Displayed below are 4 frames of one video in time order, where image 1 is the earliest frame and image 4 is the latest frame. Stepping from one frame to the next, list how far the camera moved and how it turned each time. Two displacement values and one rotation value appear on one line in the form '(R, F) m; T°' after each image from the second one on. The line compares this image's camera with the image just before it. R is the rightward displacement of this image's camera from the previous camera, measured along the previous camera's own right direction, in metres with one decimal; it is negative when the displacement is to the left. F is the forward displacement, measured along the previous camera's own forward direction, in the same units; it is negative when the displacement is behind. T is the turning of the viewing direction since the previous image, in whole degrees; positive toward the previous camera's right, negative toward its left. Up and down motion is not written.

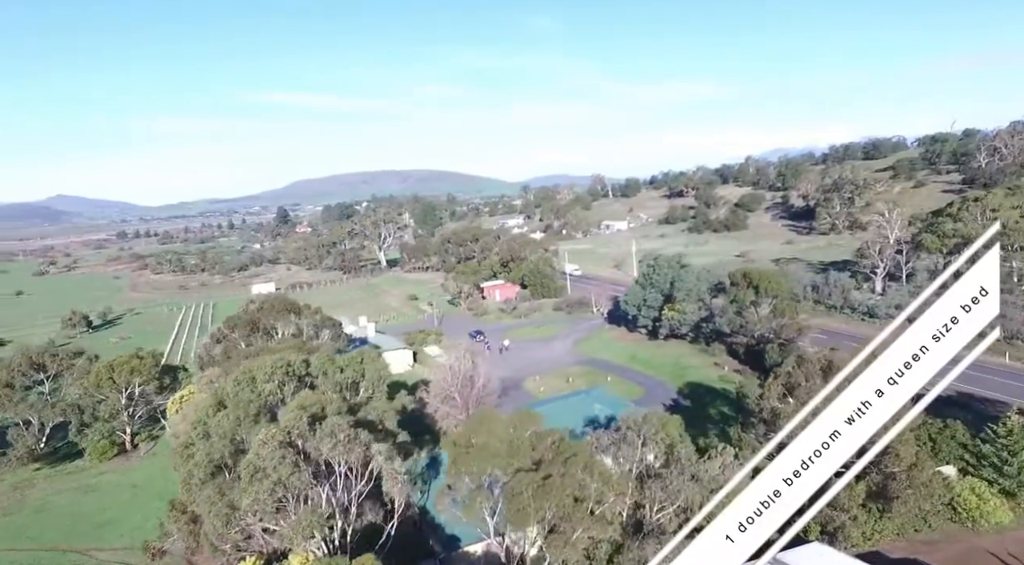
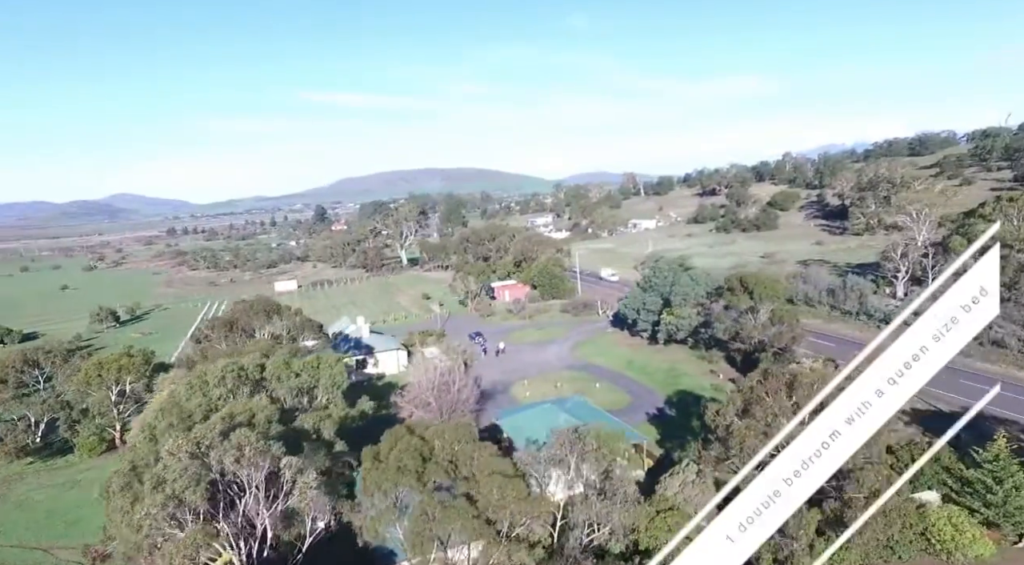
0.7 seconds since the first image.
(+3.3, +0.9) m; -4°
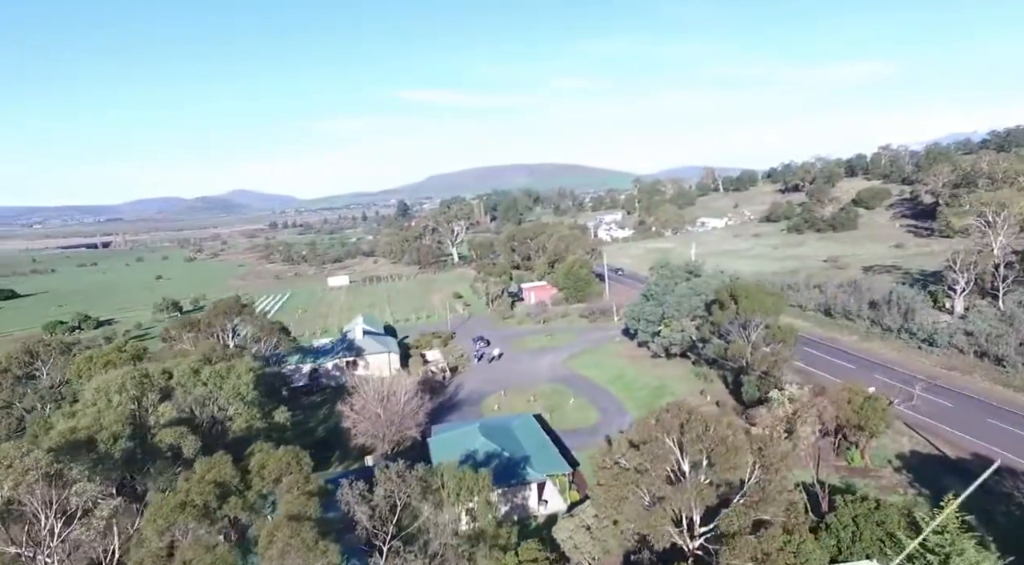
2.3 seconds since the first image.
(+6.9, +2.7) m; -9°
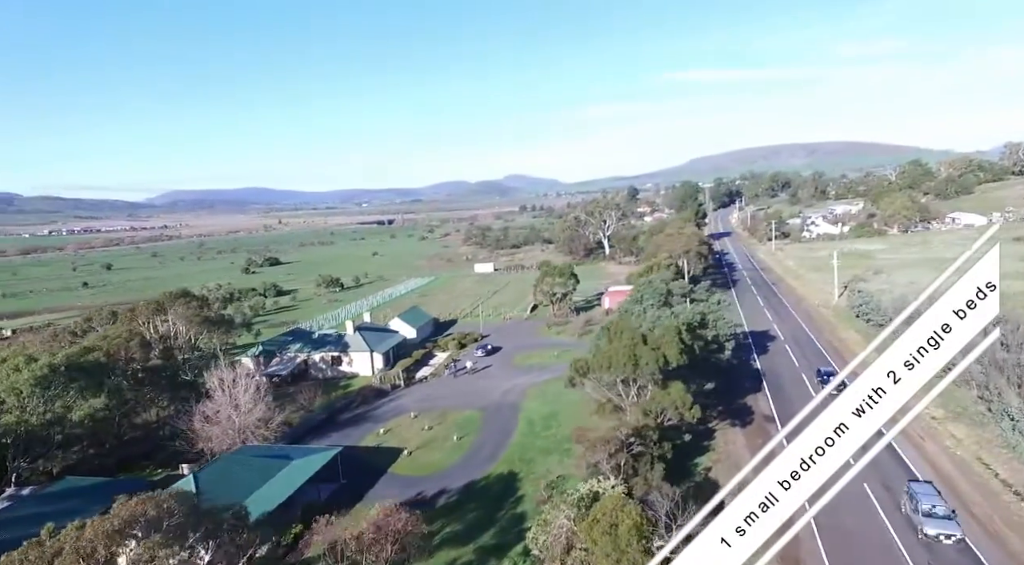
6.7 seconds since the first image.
(+16.6, +10.2) m; -26°
